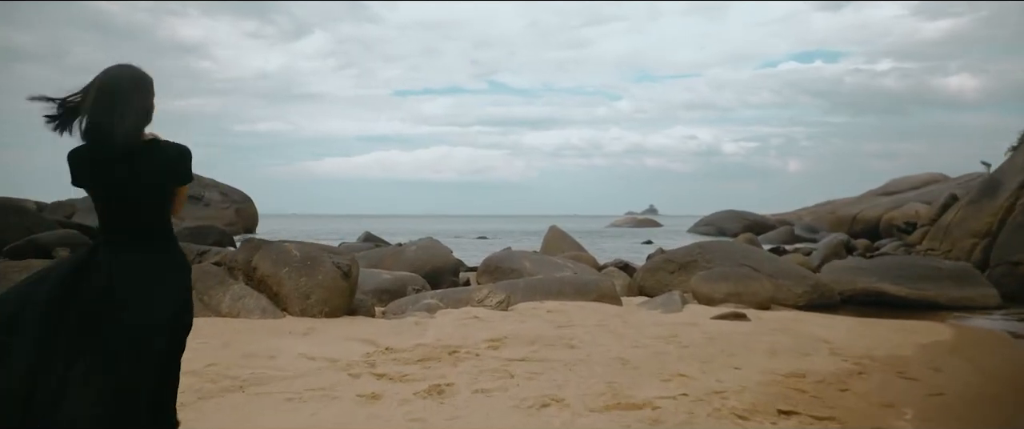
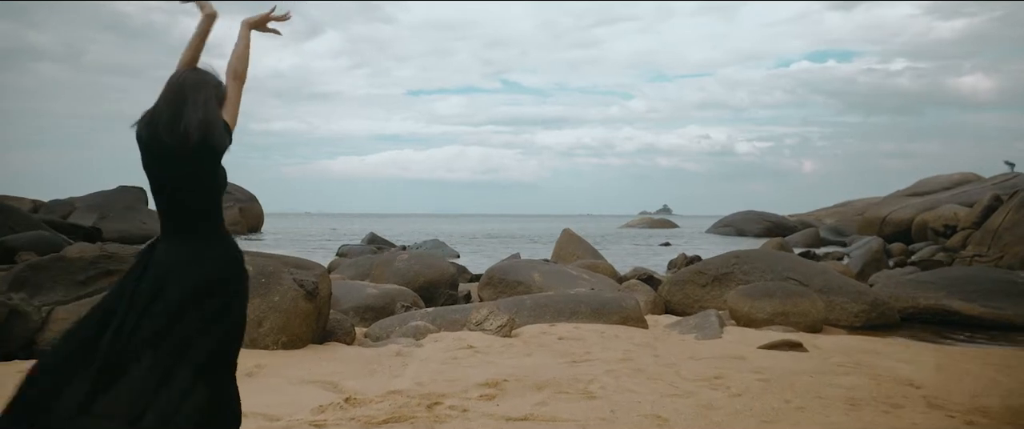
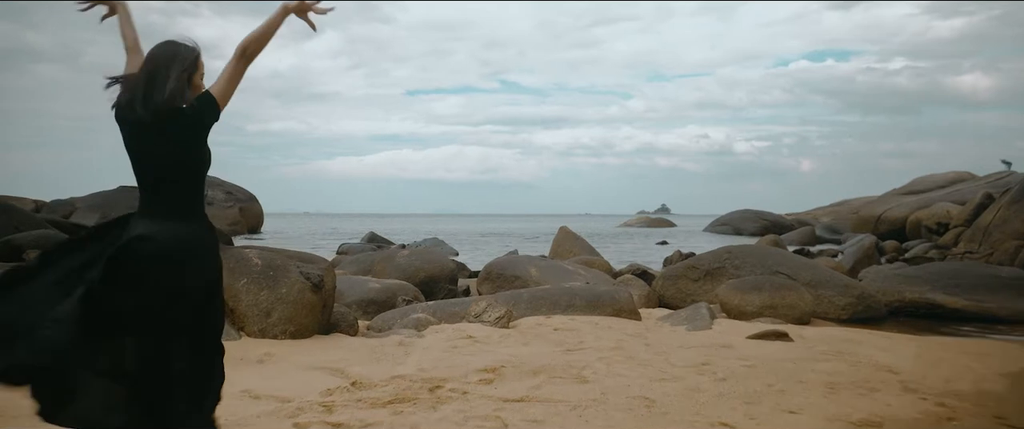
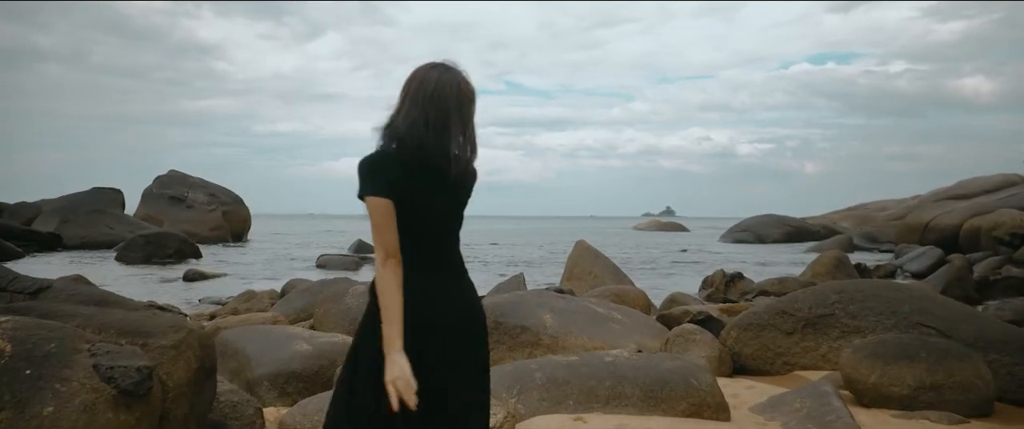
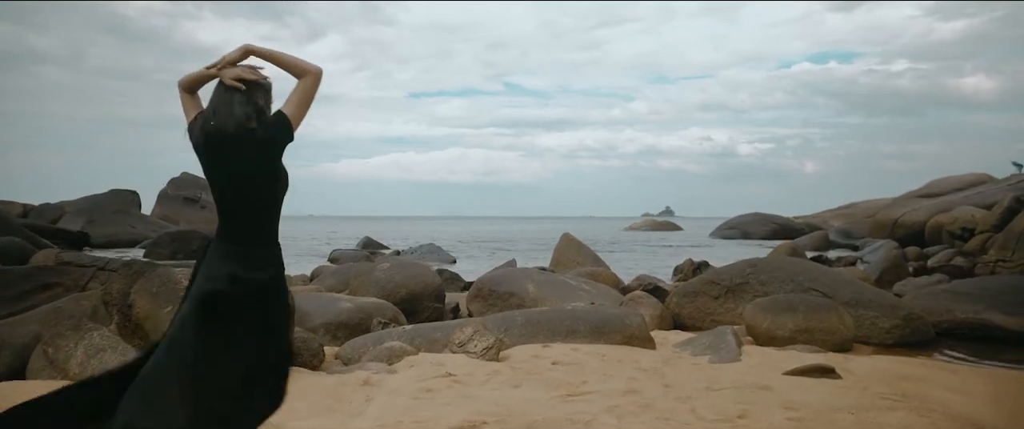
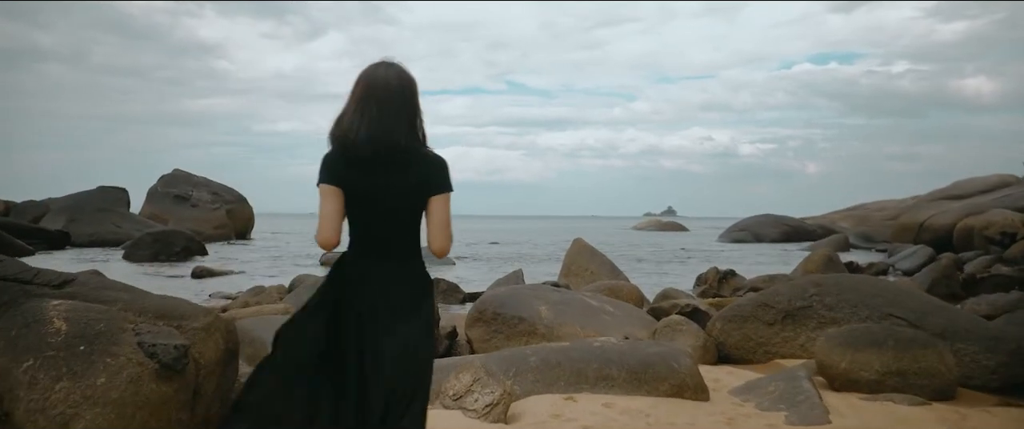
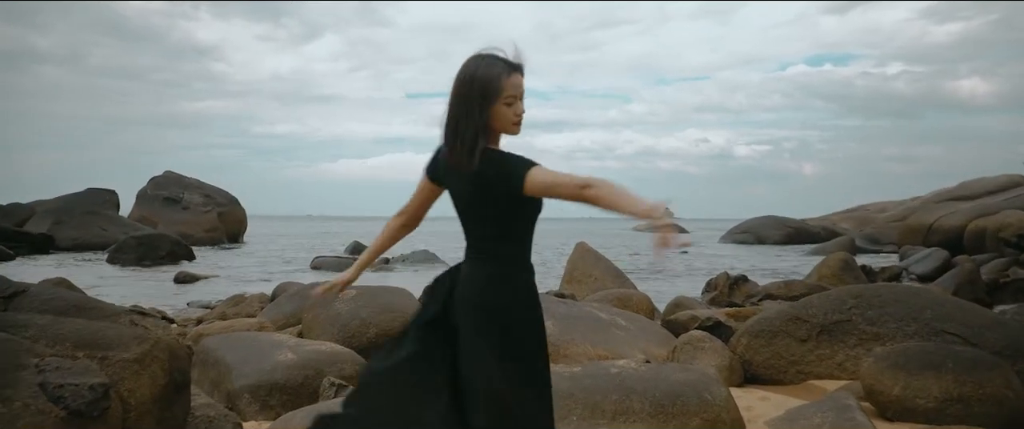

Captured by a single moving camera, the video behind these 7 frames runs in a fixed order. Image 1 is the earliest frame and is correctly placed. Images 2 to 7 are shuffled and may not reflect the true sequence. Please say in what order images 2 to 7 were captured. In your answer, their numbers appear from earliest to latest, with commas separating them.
3, 2, 5, 6, 4, 7
